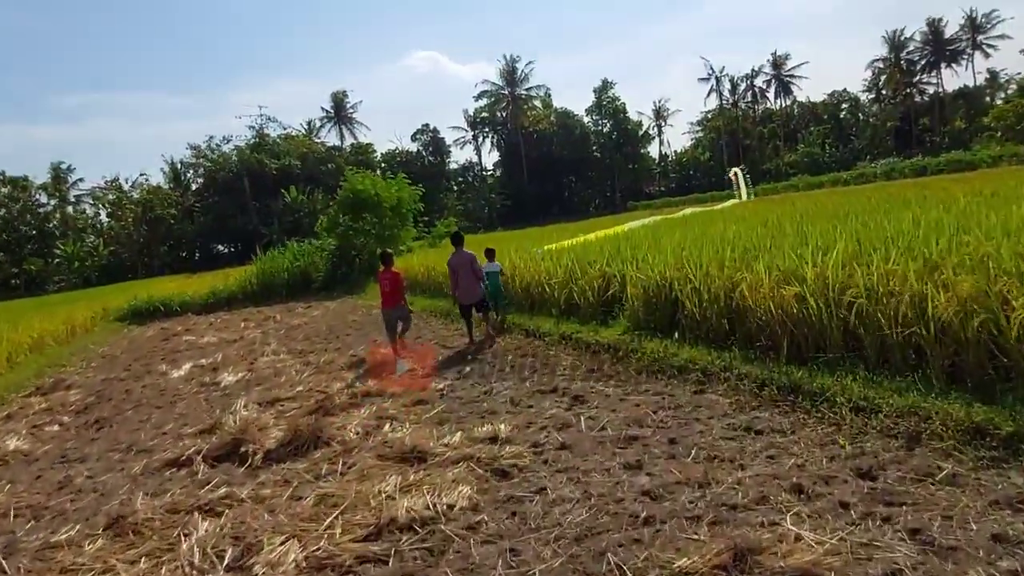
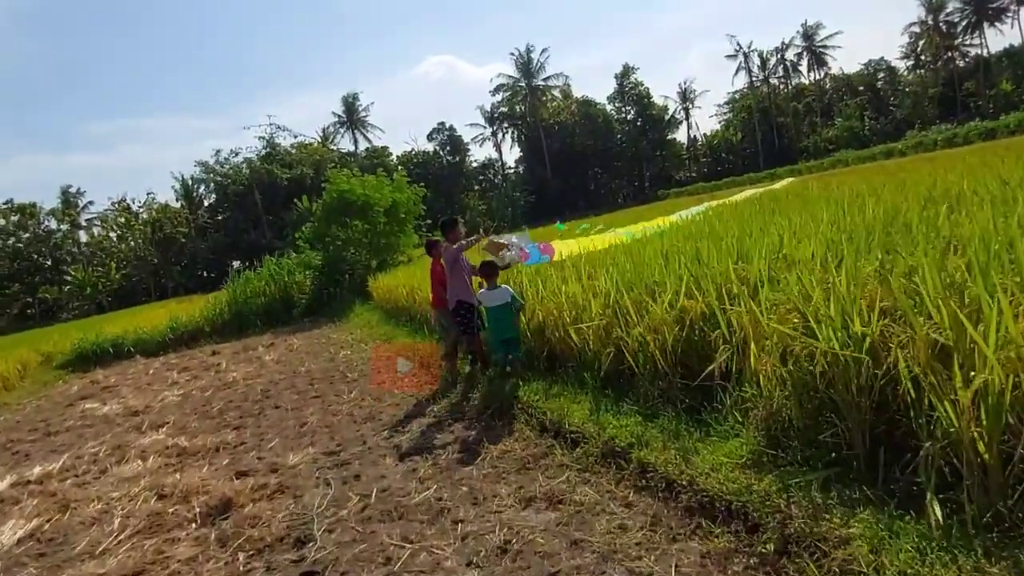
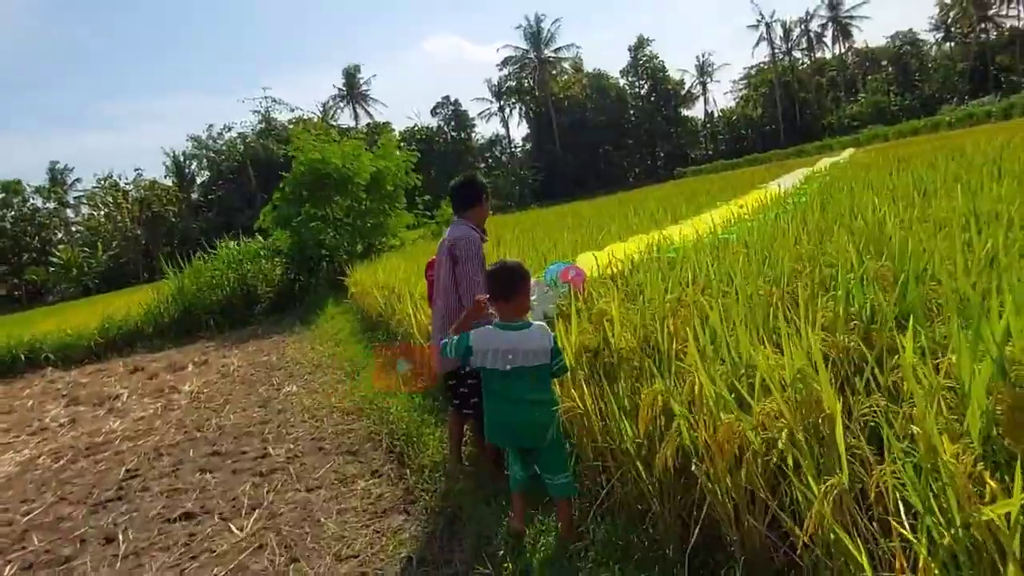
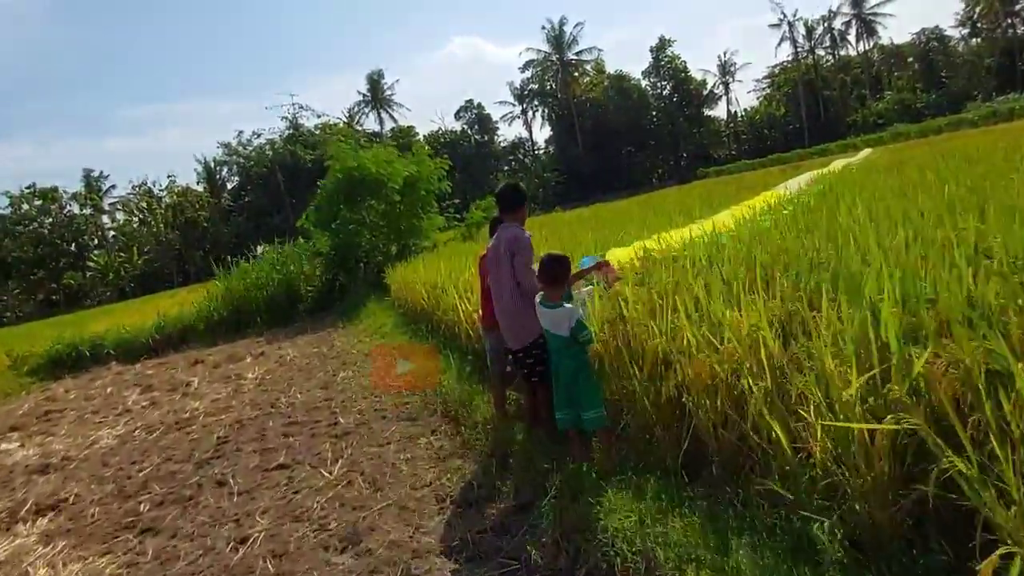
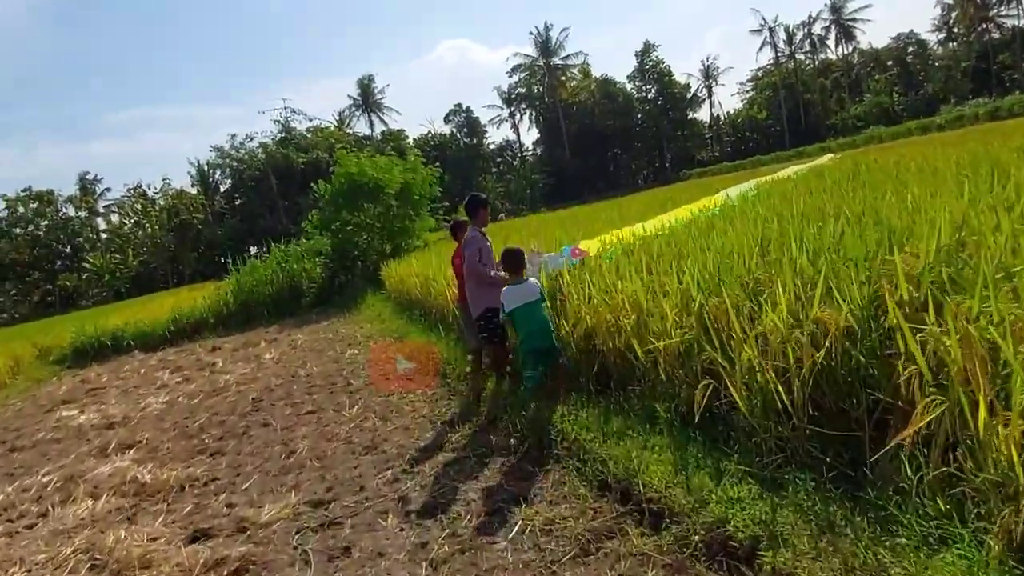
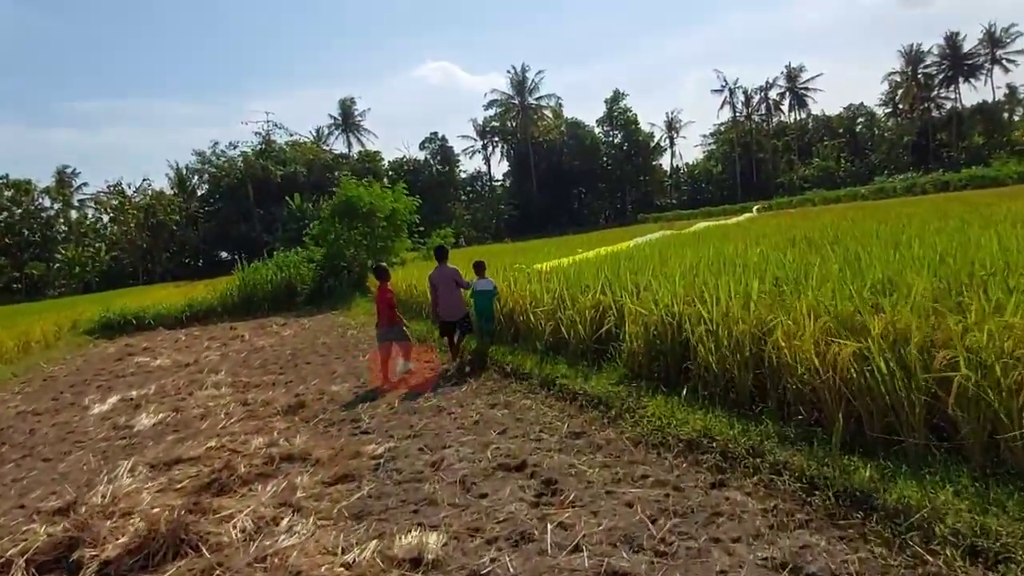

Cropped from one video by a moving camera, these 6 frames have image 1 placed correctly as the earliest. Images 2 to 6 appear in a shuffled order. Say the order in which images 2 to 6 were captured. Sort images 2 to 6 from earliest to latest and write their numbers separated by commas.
6, 2, 5, 4, 3
